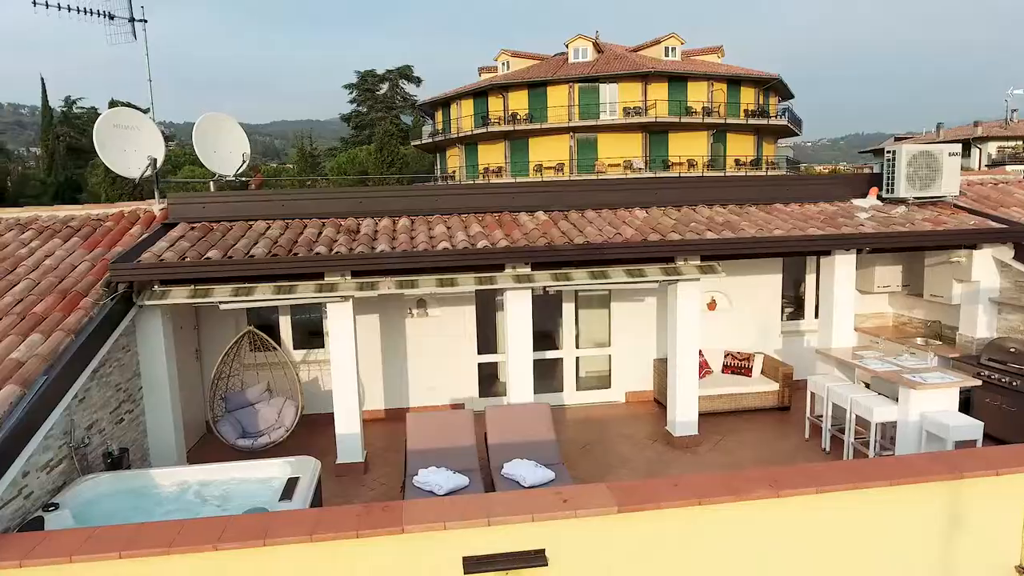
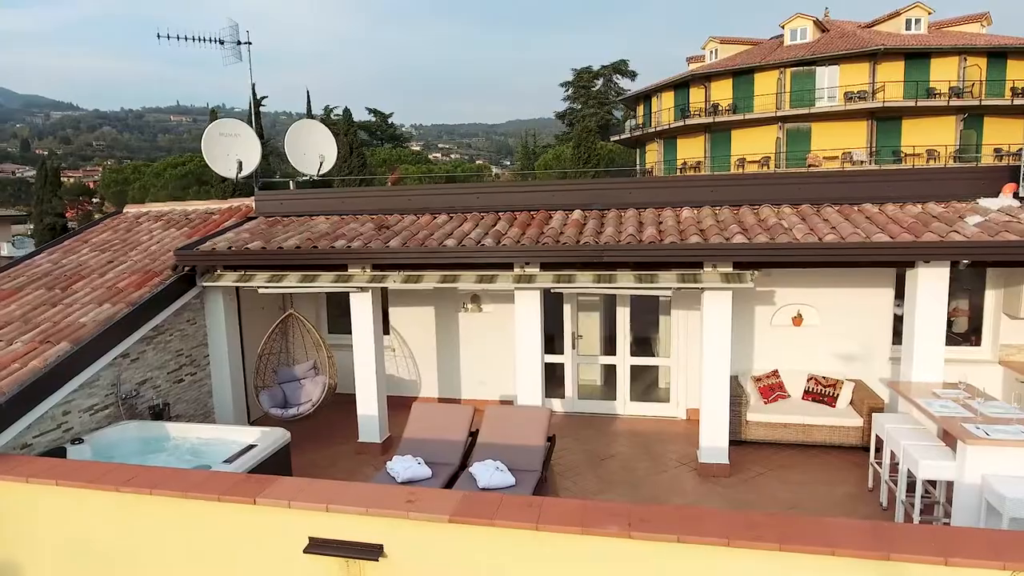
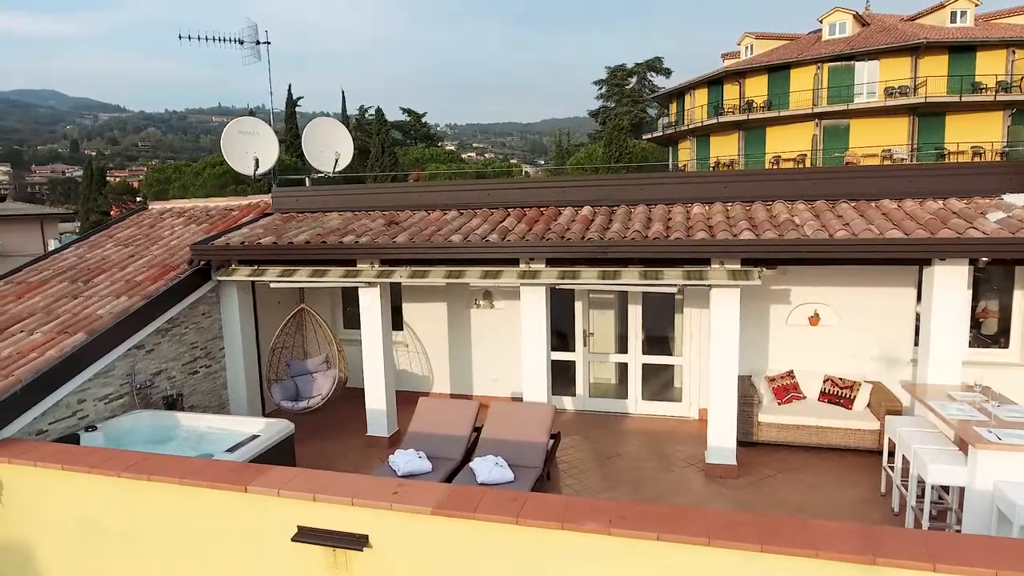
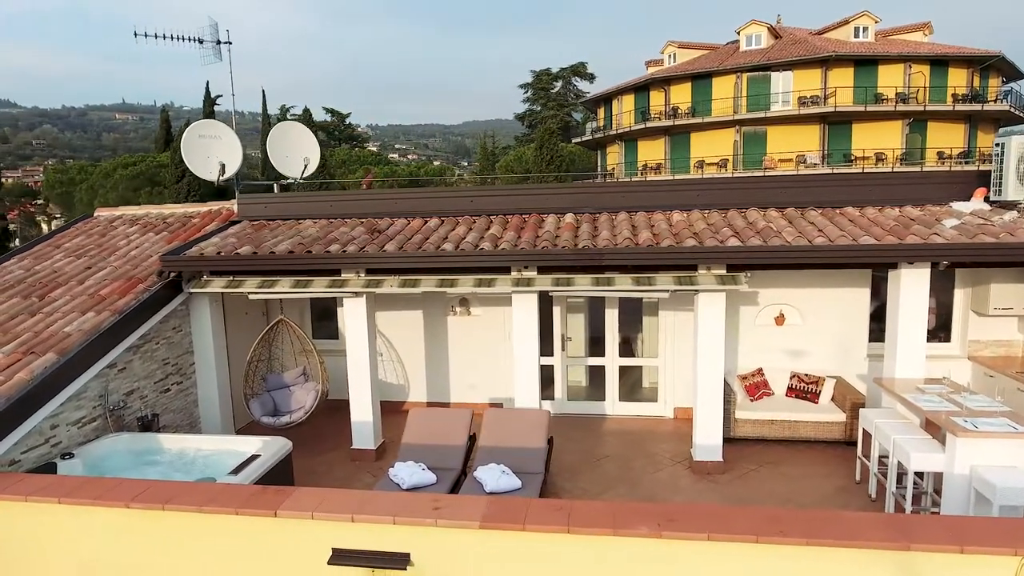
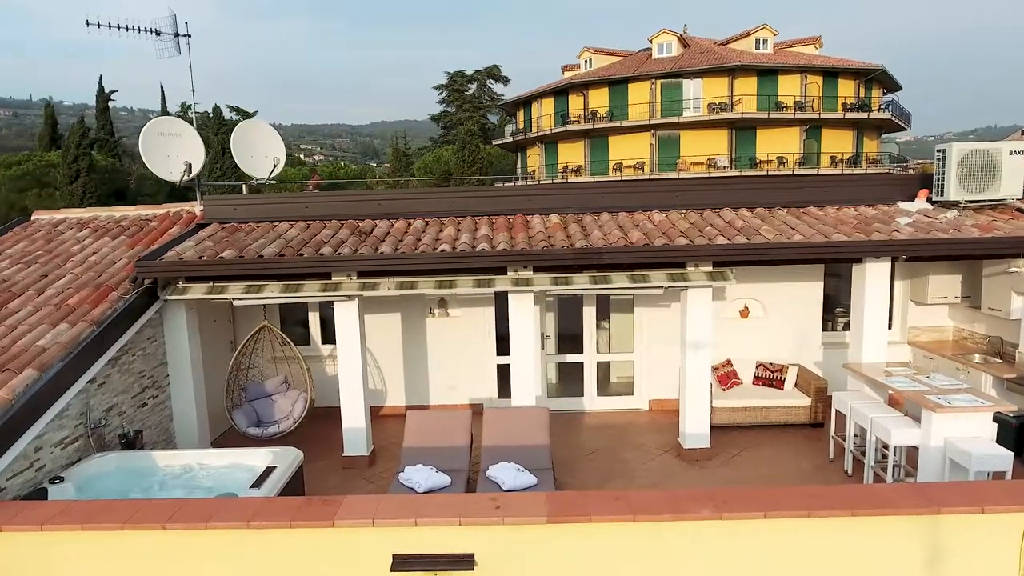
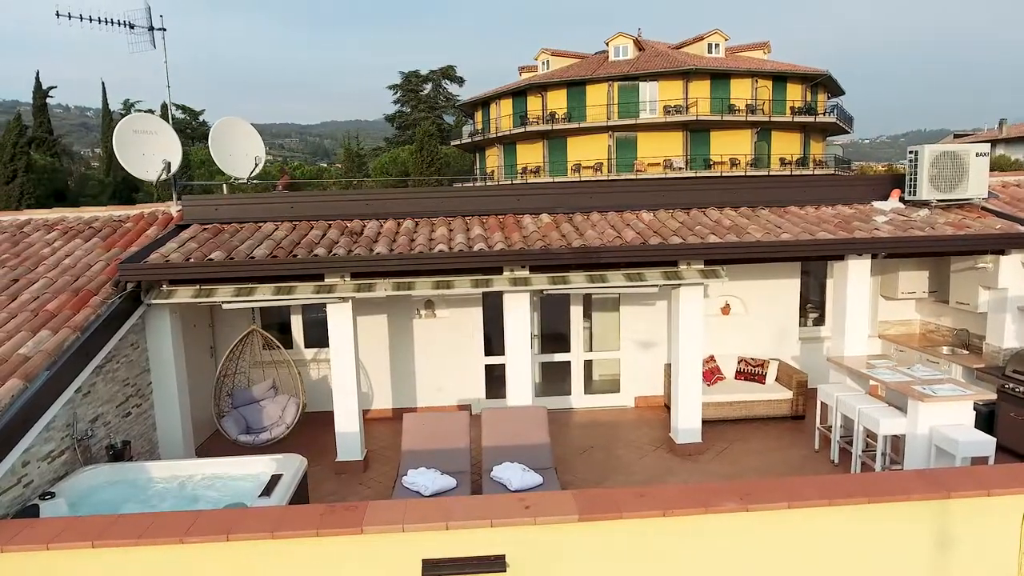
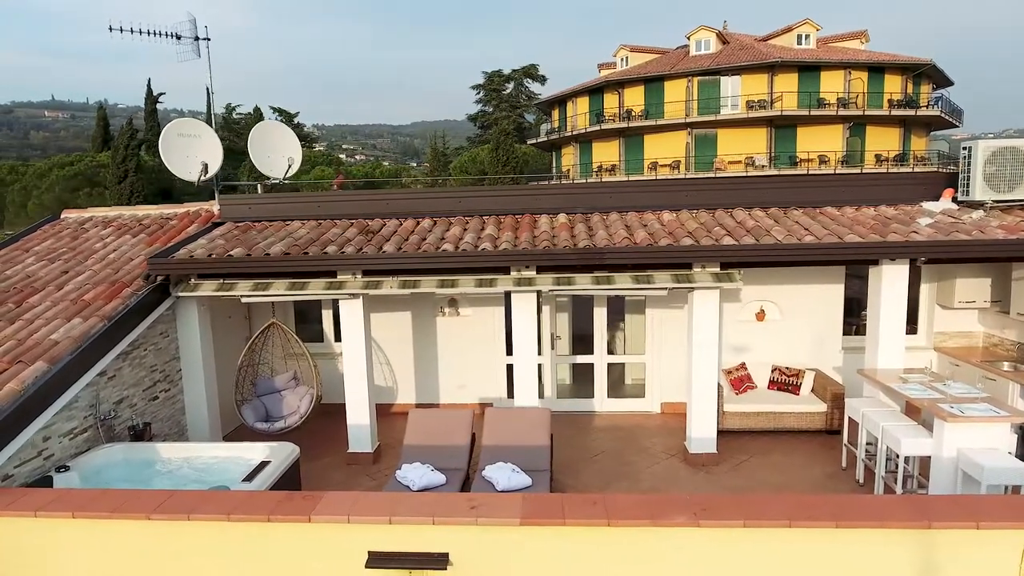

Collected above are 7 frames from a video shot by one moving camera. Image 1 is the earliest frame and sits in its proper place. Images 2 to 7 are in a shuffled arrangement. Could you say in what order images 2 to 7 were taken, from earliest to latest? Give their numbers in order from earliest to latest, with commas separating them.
6, 5, 7, 4, 2, 3
